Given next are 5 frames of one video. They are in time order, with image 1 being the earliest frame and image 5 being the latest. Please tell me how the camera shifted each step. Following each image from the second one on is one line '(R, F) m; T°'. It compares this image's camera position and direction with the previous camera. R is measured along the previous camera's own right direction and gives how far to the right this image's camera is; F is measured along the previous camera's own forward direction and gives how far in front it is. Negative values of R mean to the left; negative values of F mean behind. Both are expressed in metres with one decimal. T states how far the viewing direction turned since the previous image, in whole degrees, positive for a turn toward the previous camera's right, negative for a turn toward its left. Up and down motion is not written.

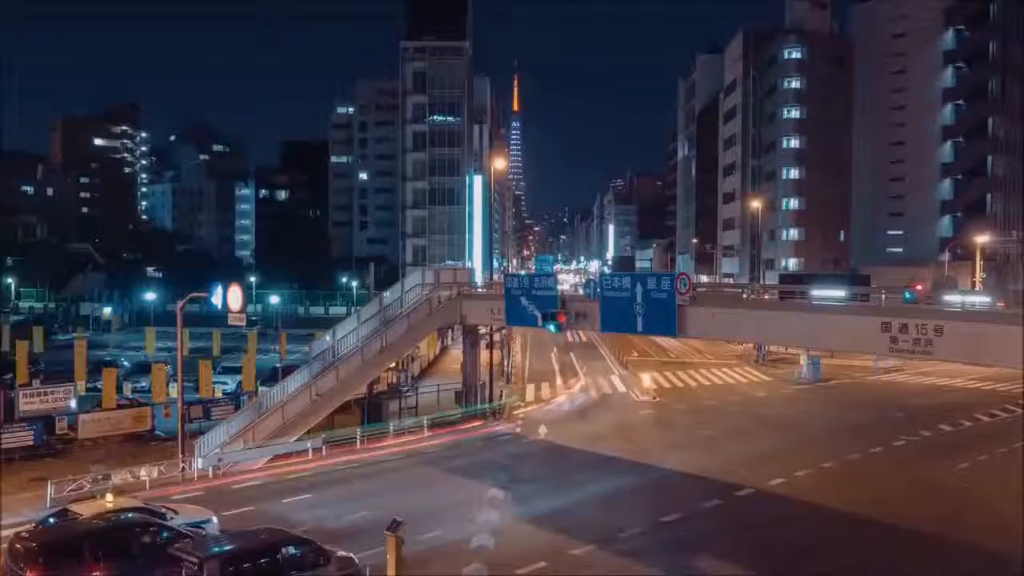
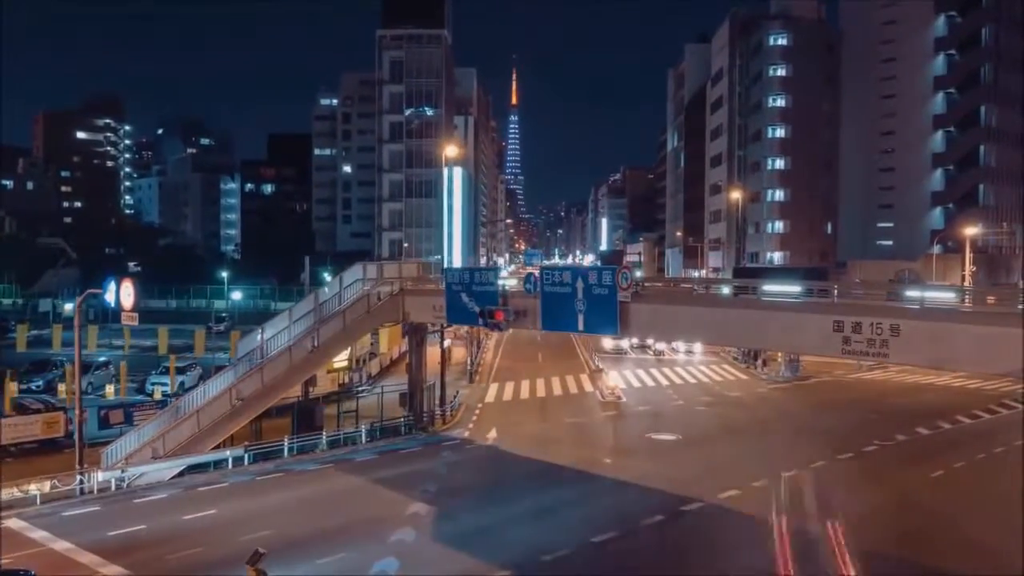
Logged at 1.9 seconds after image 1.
(+1.8, +1.8) m; 0°
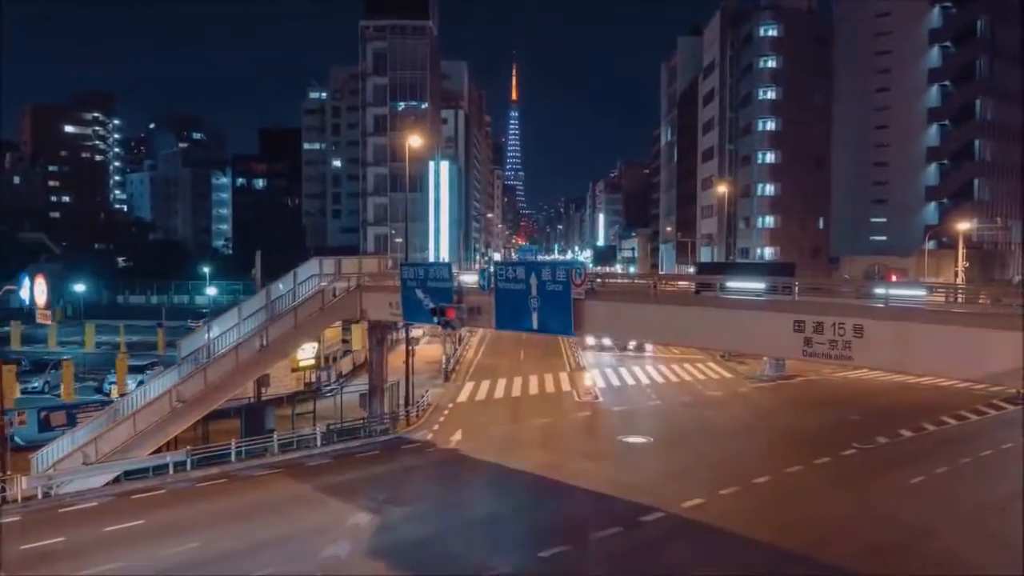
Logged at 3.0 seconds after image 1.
(+1.2, +1.1) m; 0°
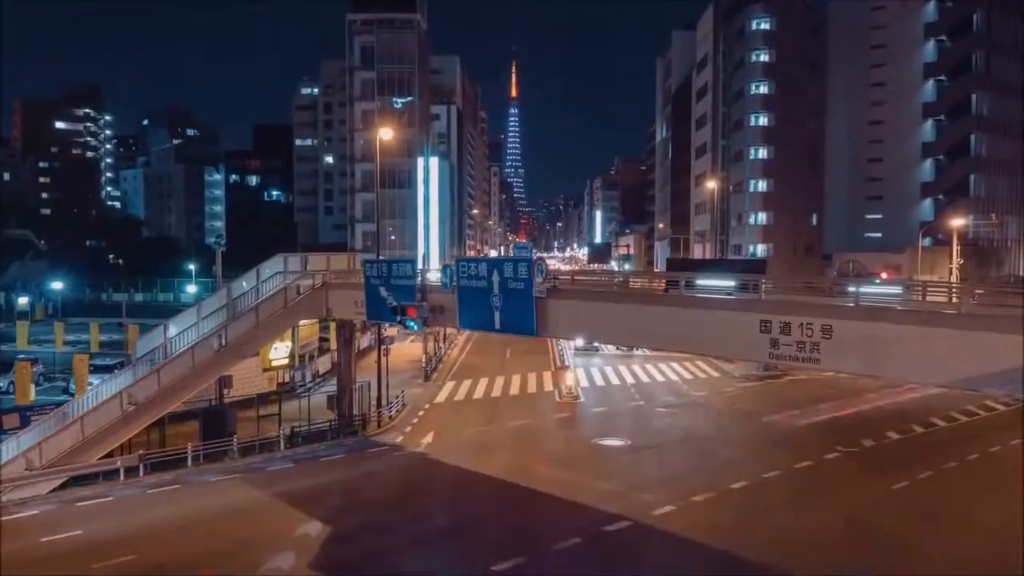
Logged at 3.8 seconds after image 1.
(+0.9, +0.8) m; 0°
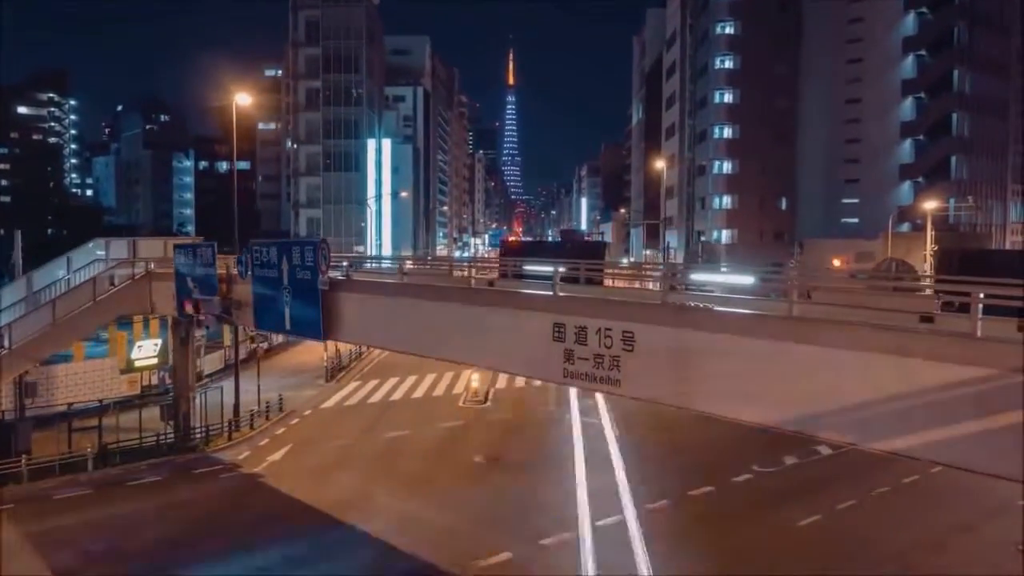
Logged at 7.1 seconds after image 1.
(+3.6, +3.6) m; 0°
